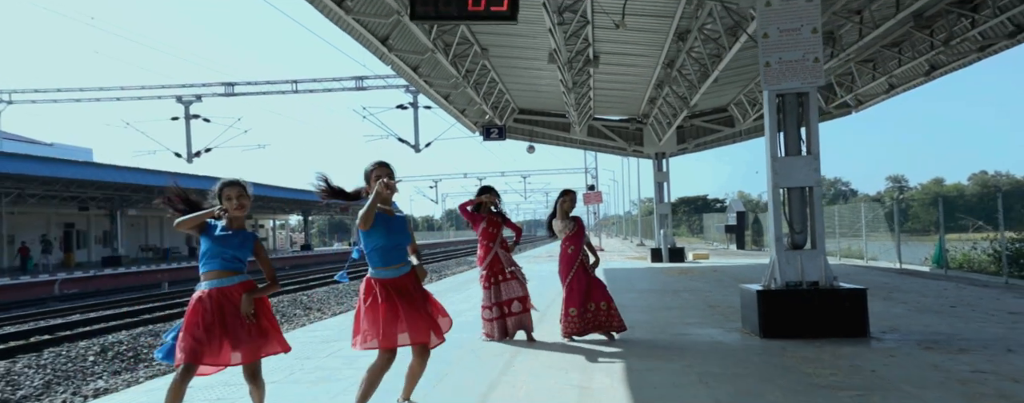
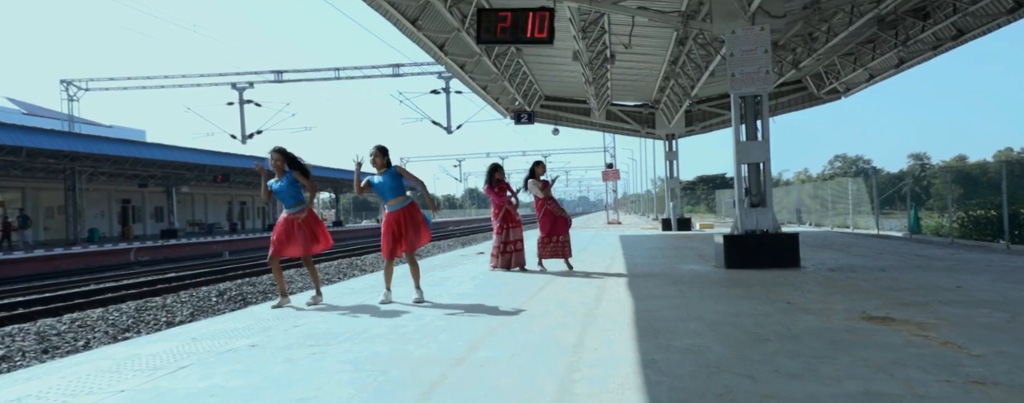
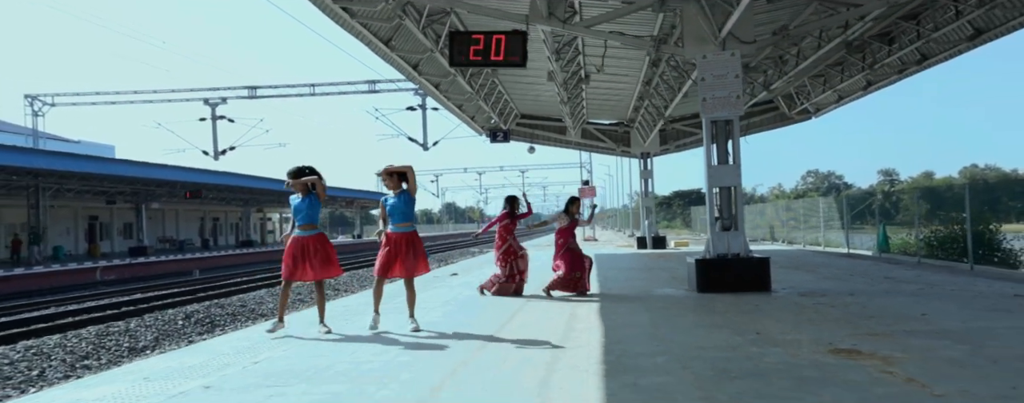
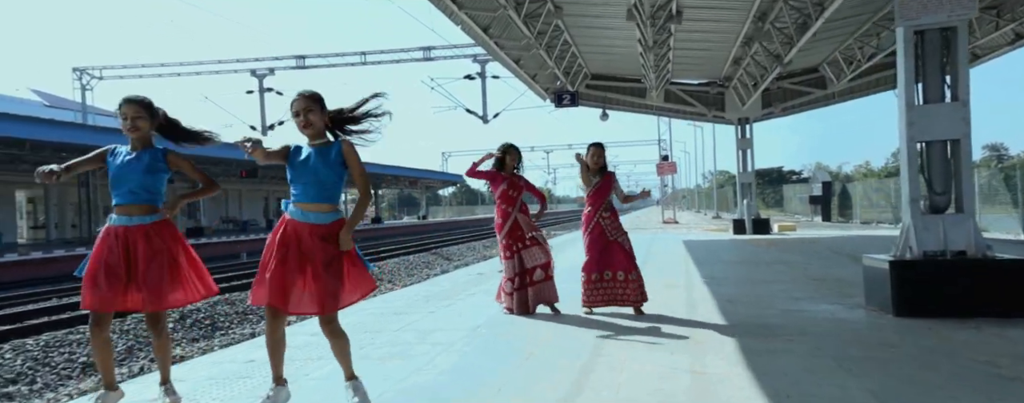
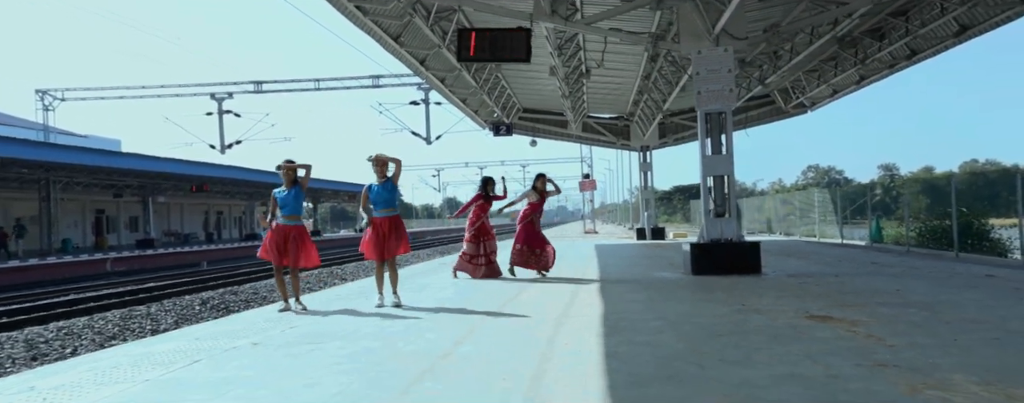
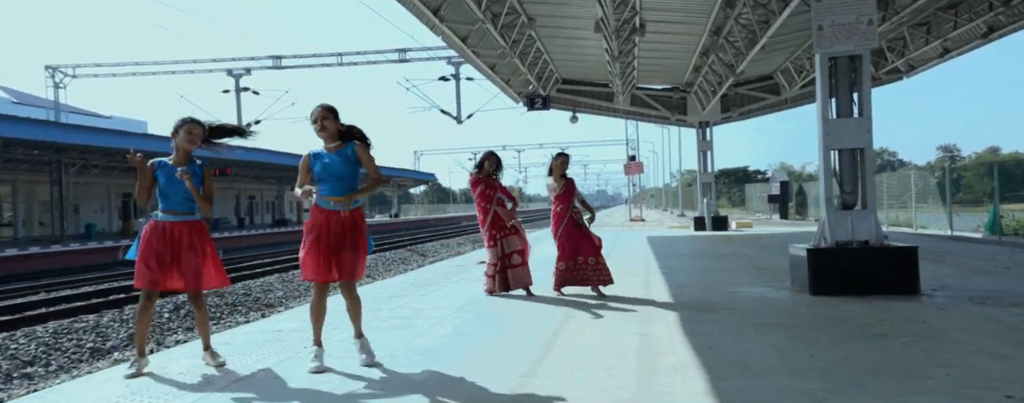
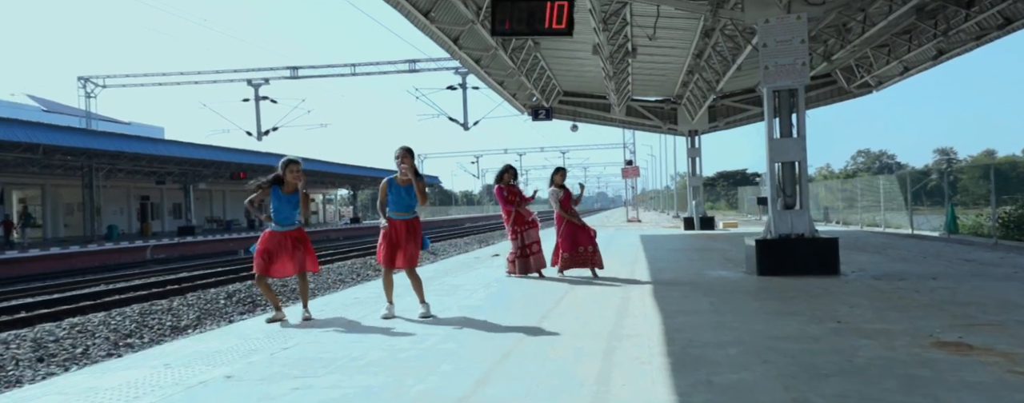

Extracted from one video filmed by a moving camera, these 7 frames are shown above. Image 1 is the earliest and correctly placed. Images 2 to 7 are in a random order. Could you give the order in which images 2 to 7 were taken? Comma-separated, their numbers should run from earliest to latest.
3, 5, 2, 7, 6, 4
